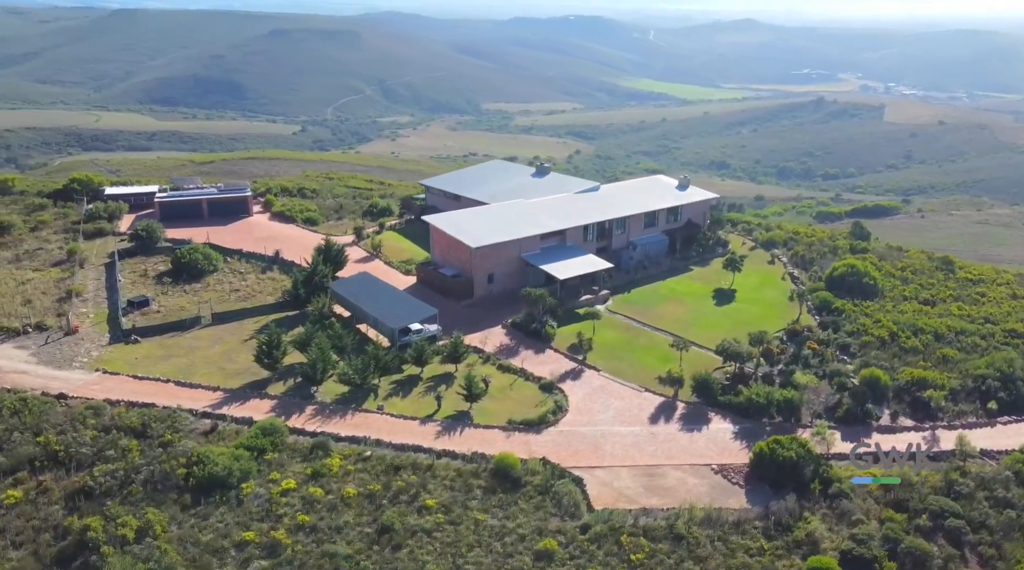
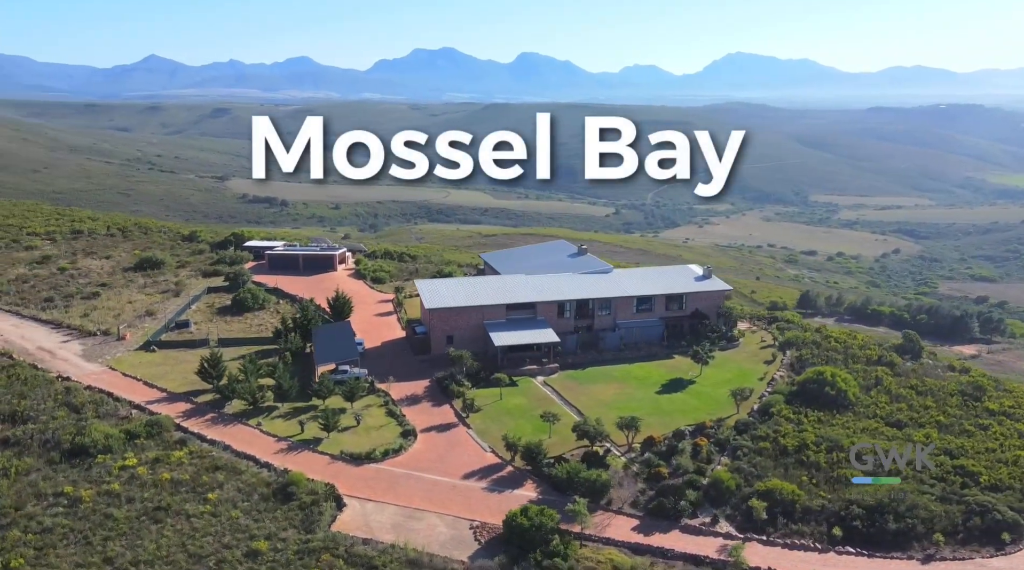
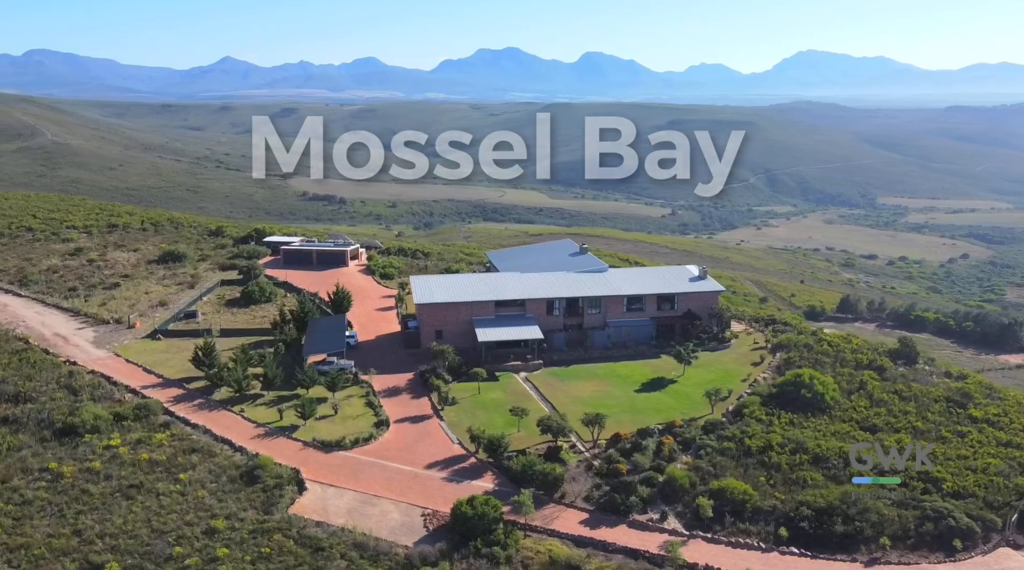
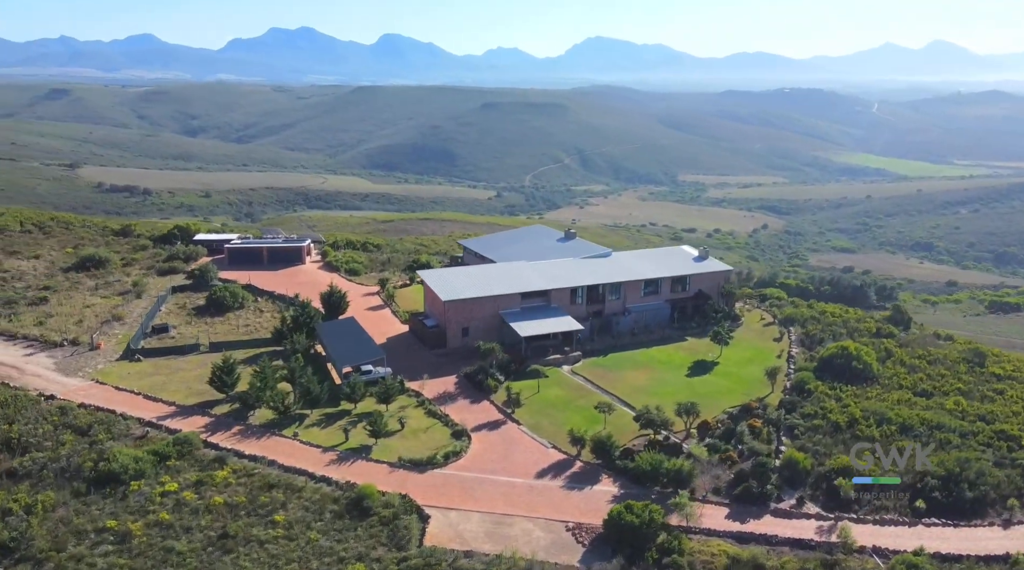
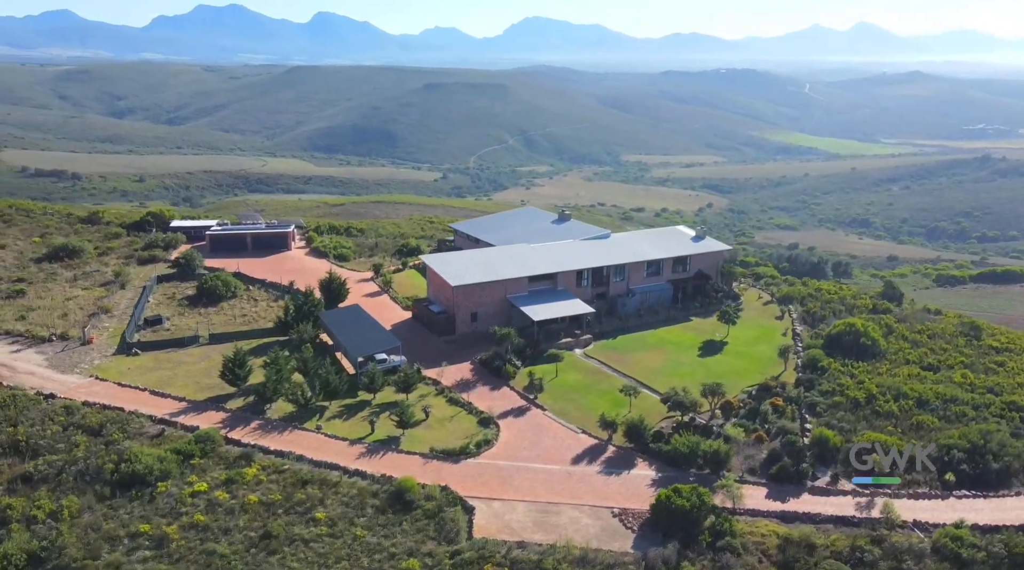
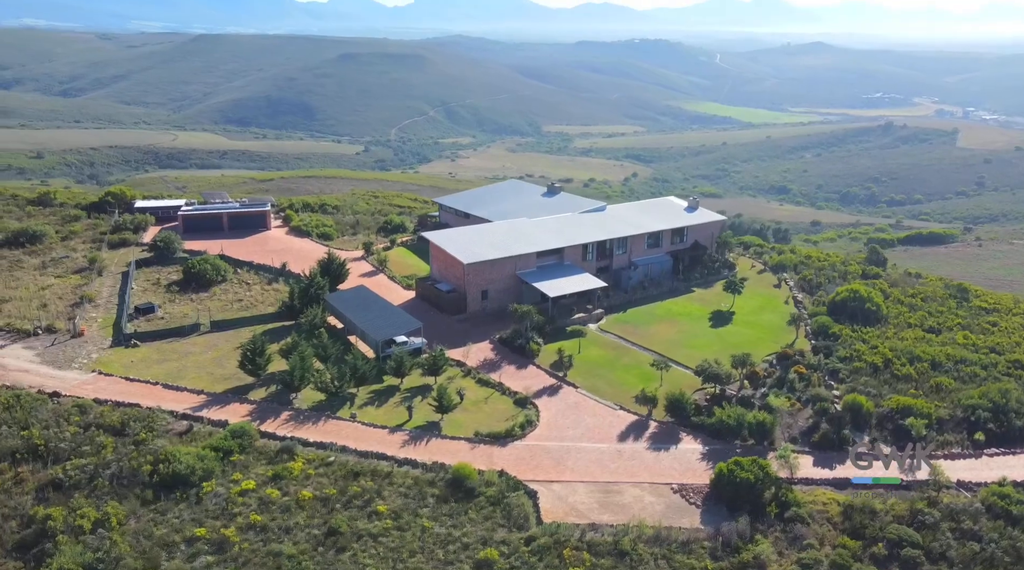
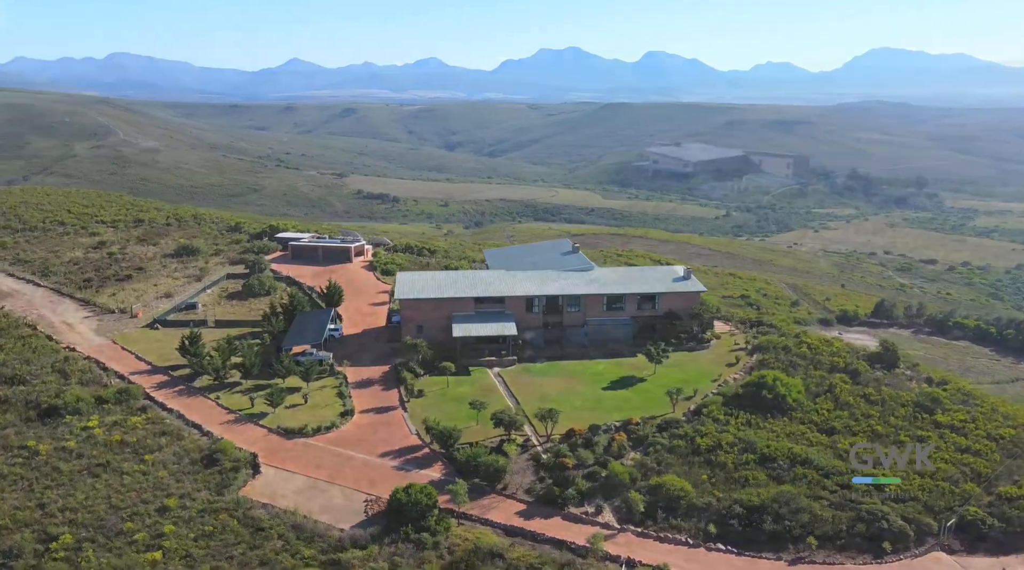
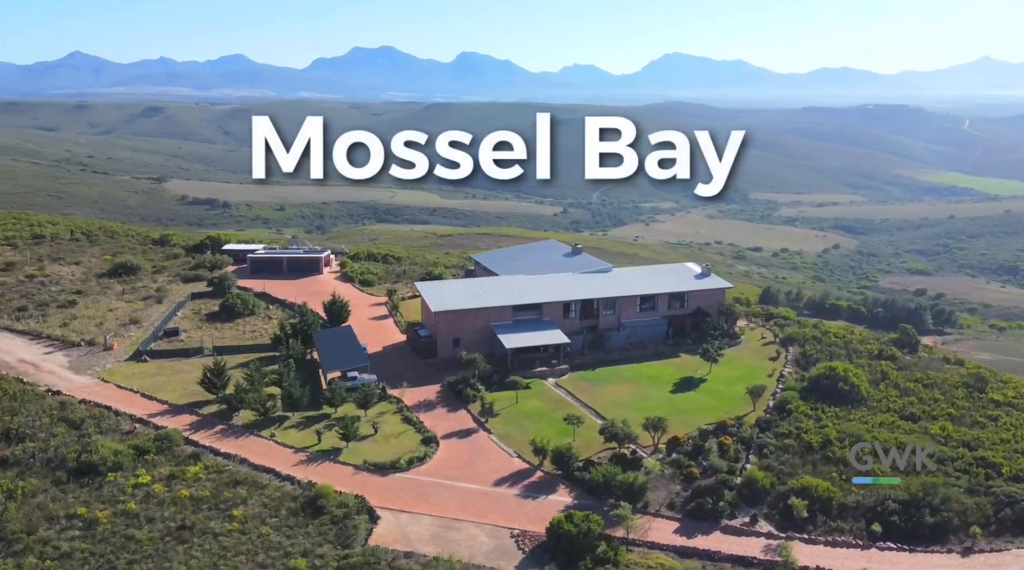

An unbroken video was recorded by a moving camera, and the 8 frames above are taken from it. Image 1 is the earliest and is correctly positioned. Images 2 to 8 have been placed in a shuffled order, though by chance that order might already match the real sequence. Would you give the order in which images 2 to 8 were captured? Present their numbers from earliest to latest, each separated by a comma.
6, 5, 4, 8, 2, 3, 7
